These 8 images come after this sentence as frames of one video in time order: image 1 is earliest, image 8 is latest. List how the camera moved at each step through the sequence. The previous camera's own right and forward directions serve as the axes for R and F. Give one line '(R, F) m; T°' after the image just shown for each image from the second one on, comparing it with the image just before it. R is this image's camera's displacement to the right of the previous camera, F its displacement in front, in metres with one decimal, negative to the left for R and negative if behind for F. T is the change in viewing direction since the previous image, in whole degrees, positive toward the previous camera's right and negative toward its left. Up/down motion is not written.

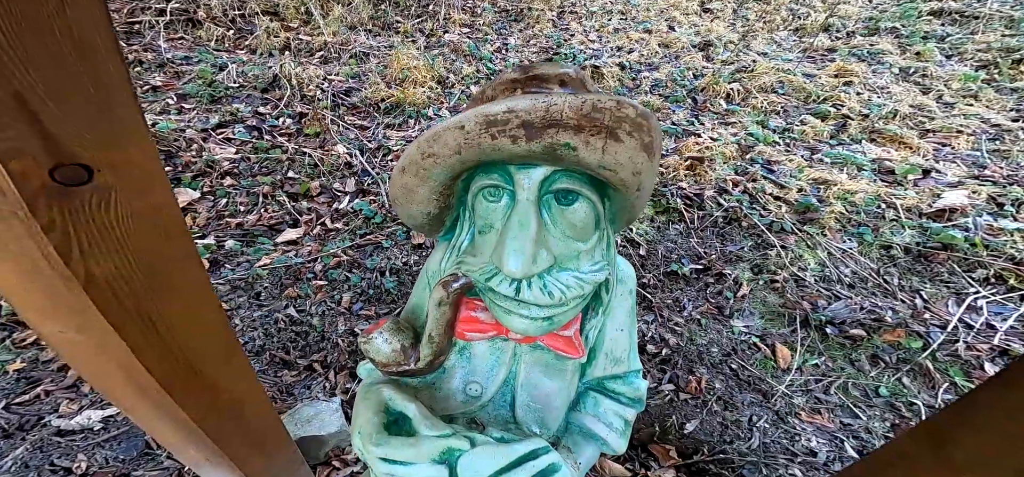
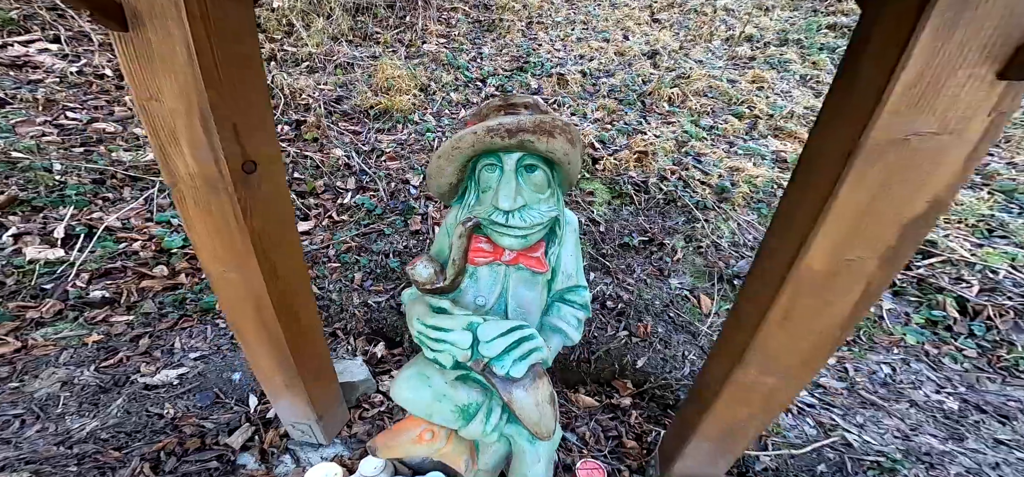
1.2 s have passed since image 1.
(0.0, -0.4) m; +3°
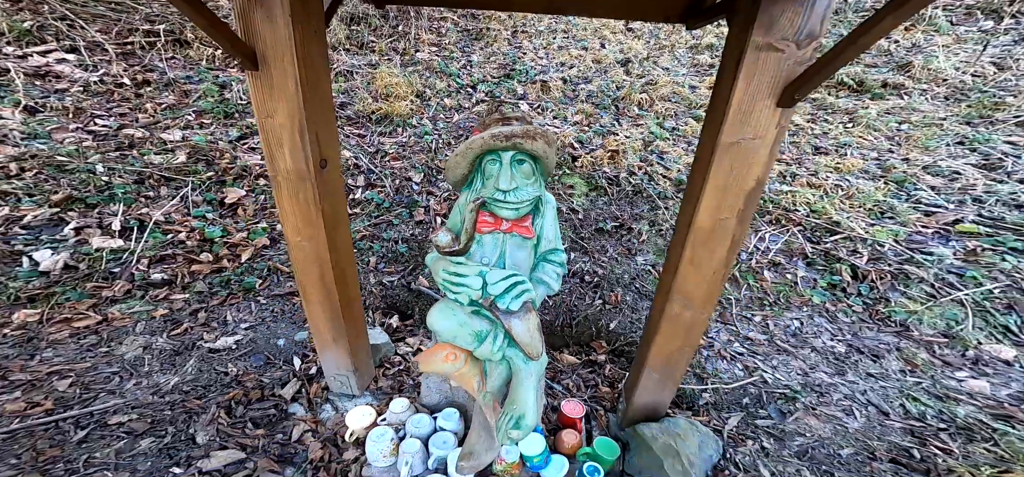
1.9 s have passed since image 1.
(0.0, -0.4) m; +2°
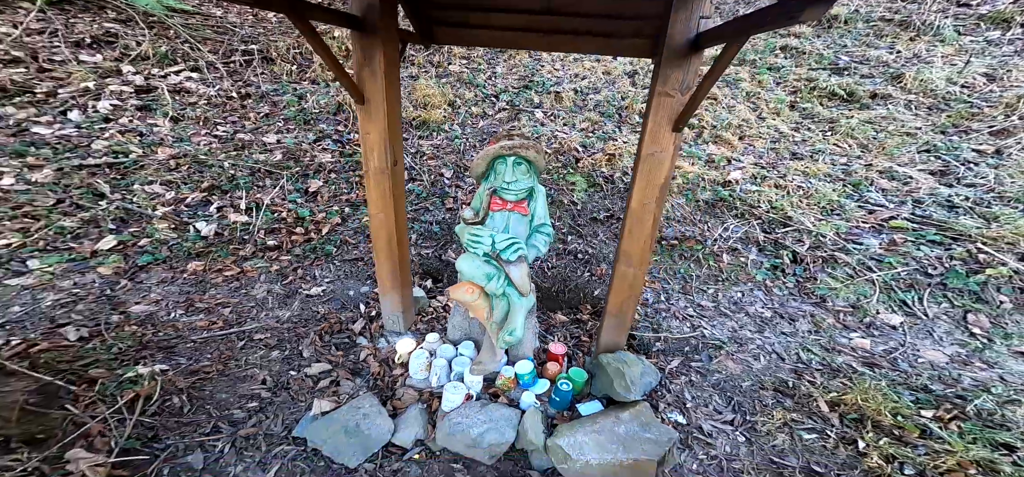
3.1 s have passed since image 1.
(+0.2, -0.7) m; -5°
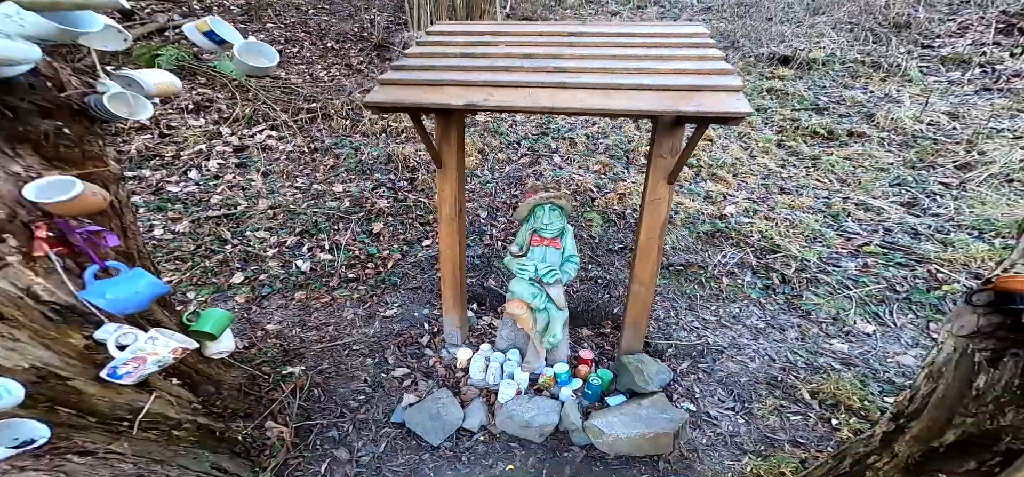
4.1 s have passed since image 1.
(-0.1, -0.7) m; -2°
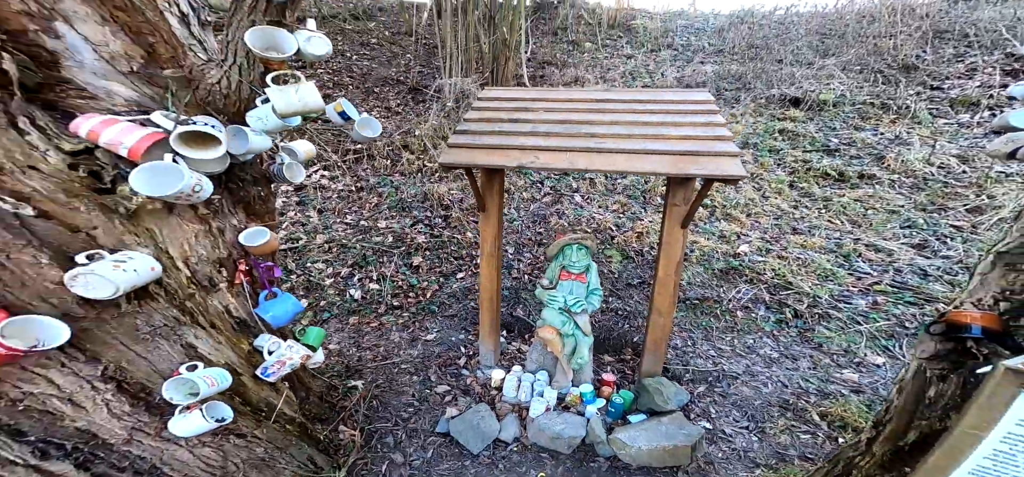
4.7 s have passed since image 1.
(-0.1, -0.4) m; -2°
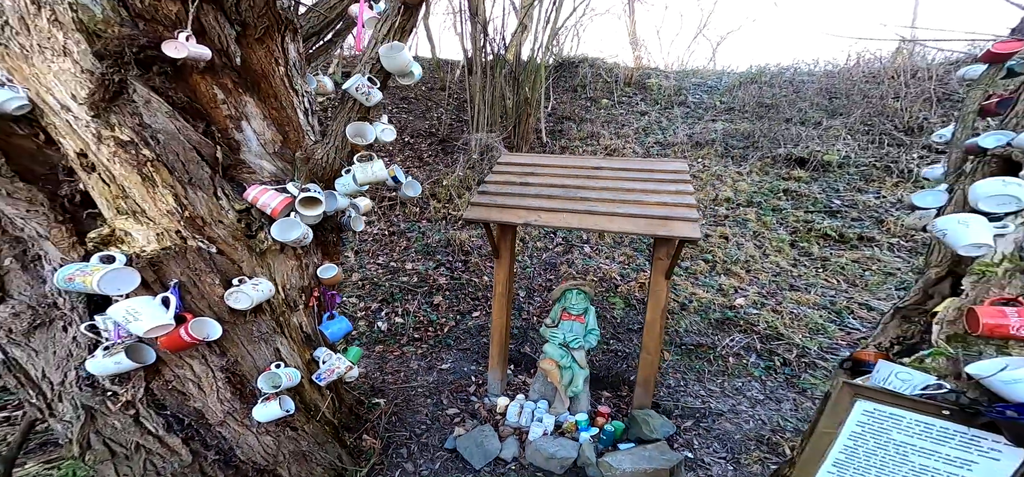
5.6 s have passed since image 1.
(+0.1, -0.6) m; -2°
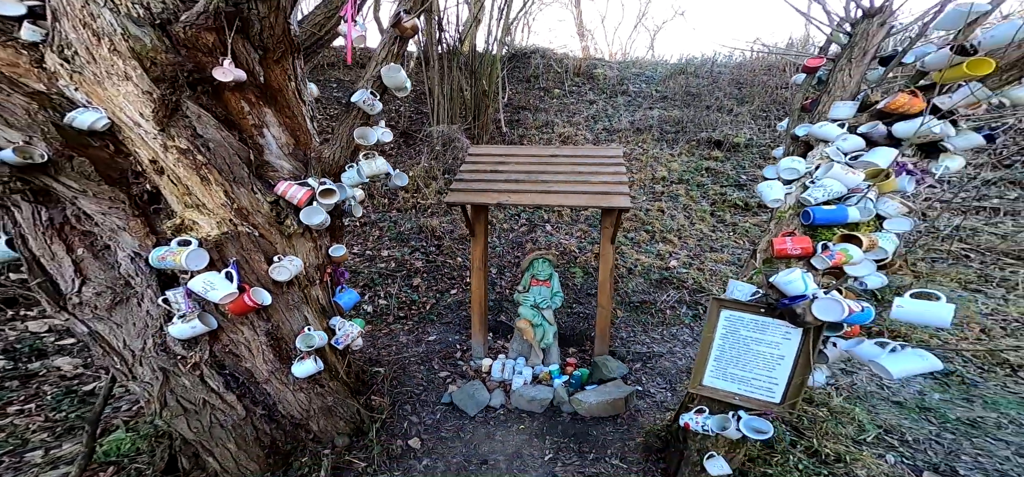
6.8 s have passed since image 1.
(-0.2, -0.6) m; +5°
